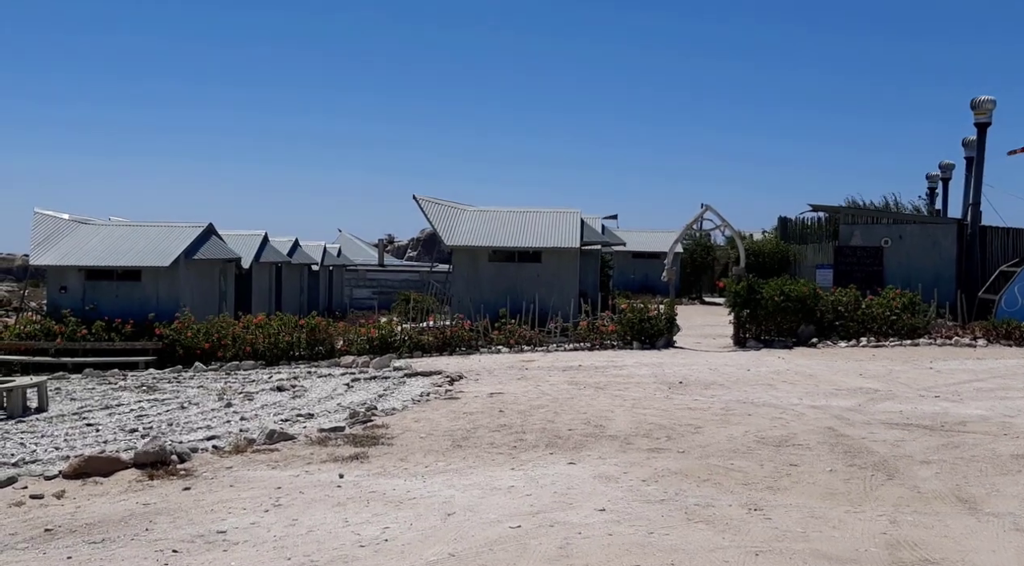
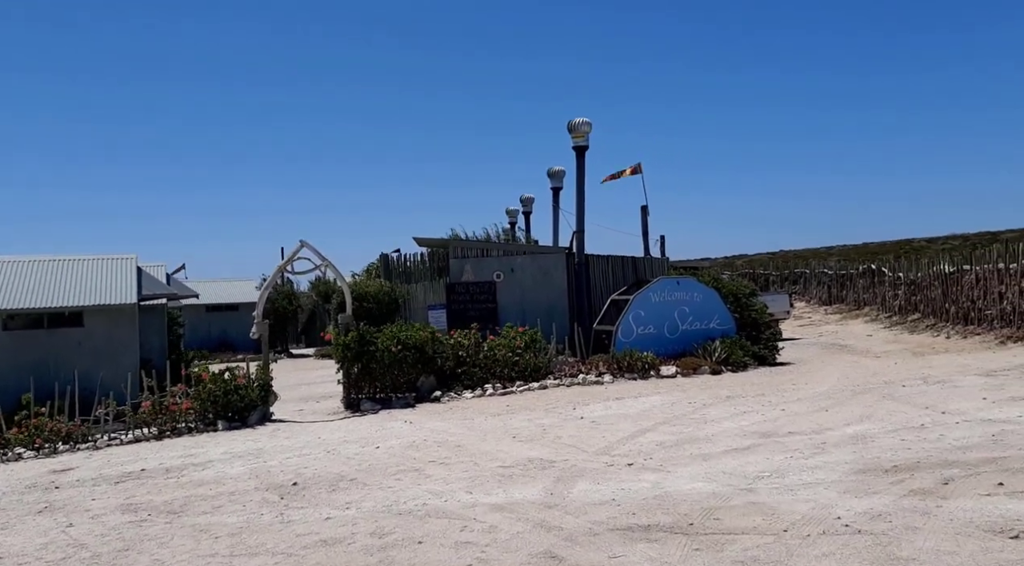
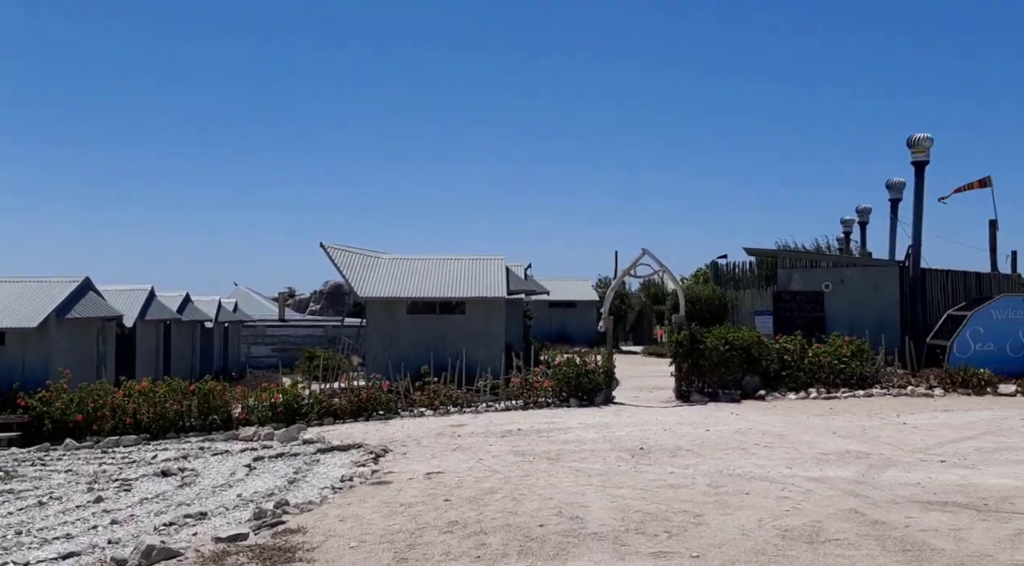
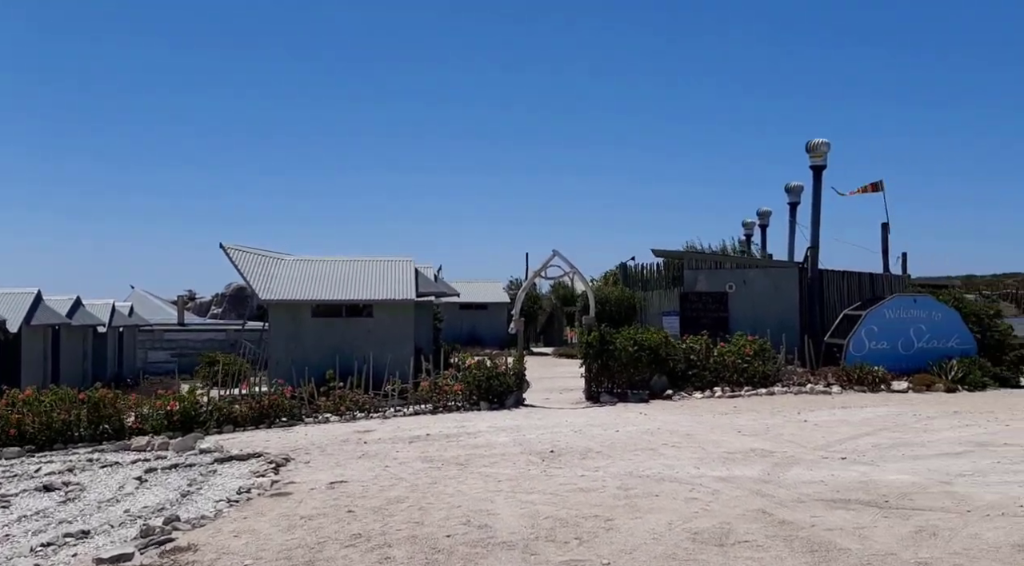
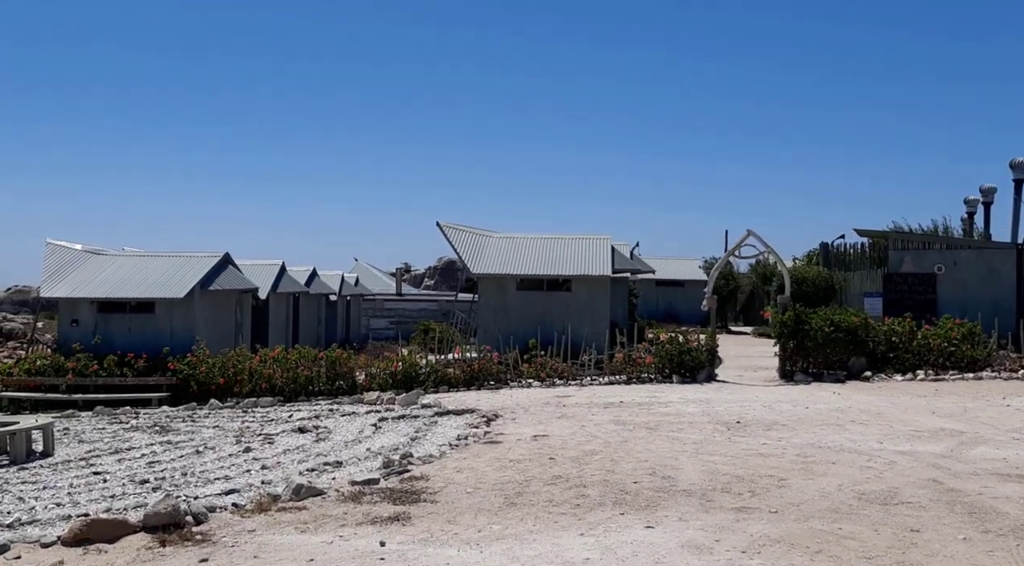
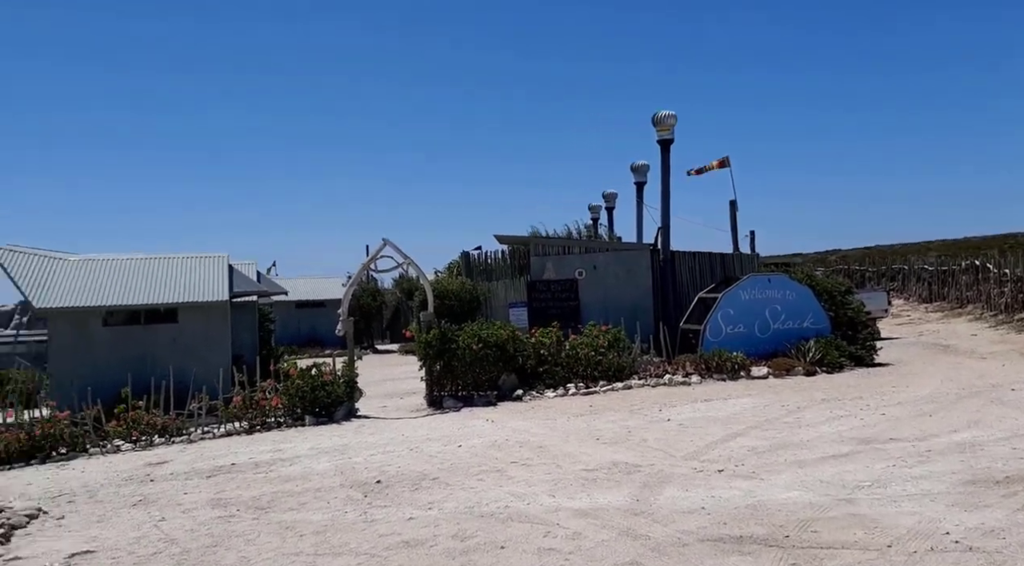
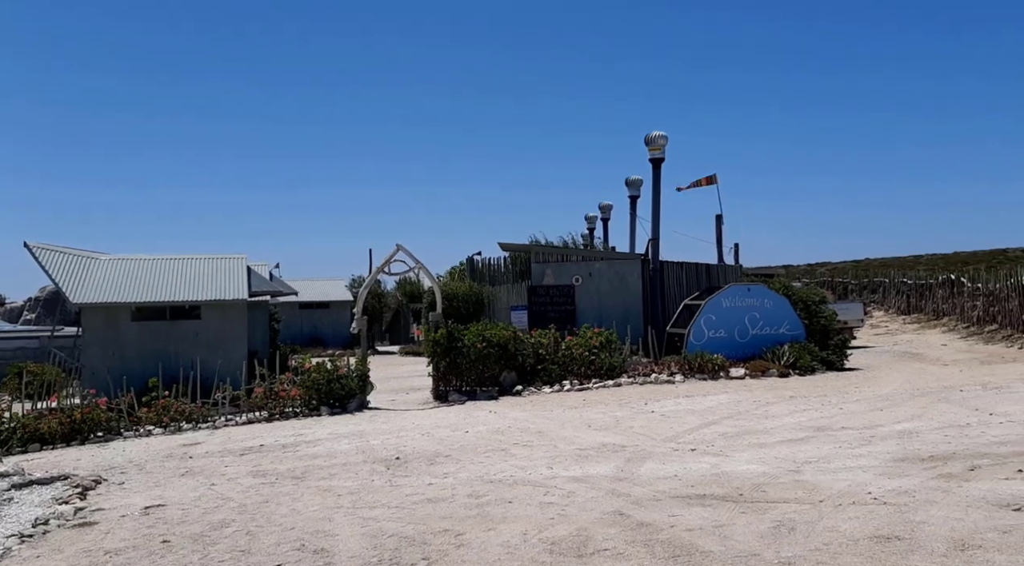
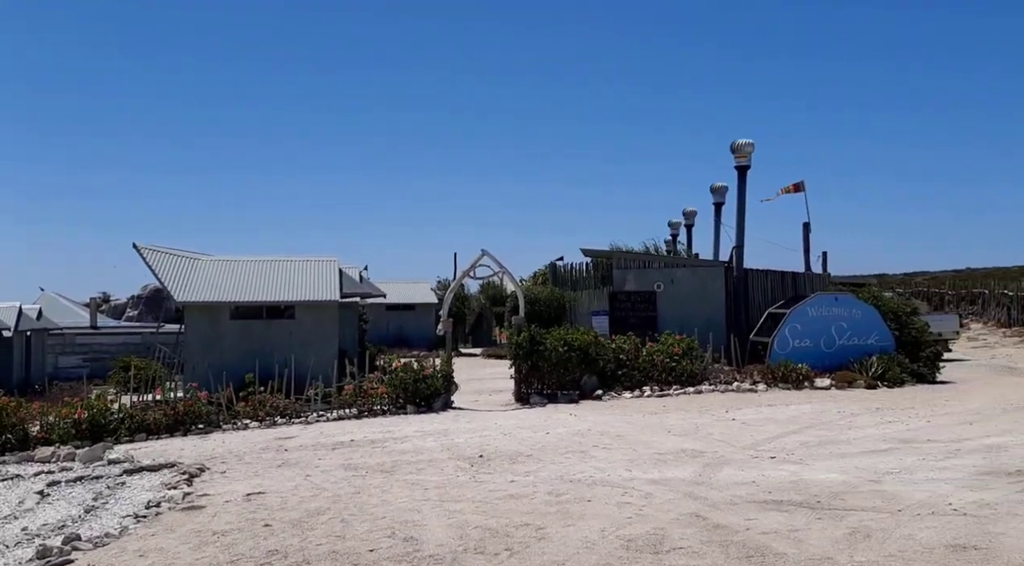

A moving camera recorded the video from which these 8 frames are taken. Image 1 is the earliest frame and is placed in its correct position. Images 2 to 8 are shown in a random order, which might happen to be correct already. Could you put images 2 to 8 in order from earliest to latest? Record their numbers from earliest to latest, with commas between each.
5, 3, 4, 8, 7, 2, 6
